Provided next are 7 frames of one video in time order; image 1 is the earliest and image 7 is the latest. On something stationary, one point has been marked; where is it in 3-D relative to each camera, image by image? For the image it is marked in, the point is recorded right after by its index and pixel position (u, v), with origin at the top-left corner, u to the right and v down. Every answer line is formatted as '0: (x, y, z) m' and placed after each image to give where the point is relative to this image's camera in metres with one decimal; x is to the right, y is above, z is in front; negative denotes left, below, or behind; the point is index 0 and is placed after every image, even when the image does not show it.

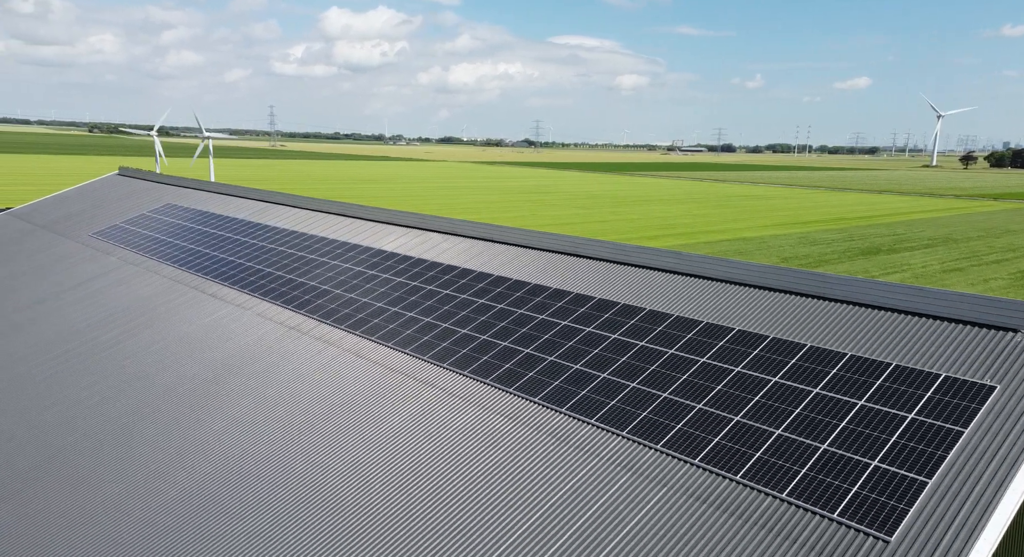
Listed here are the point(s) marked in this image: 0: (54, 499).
0: (-10.7, -5.1, +15.6) m
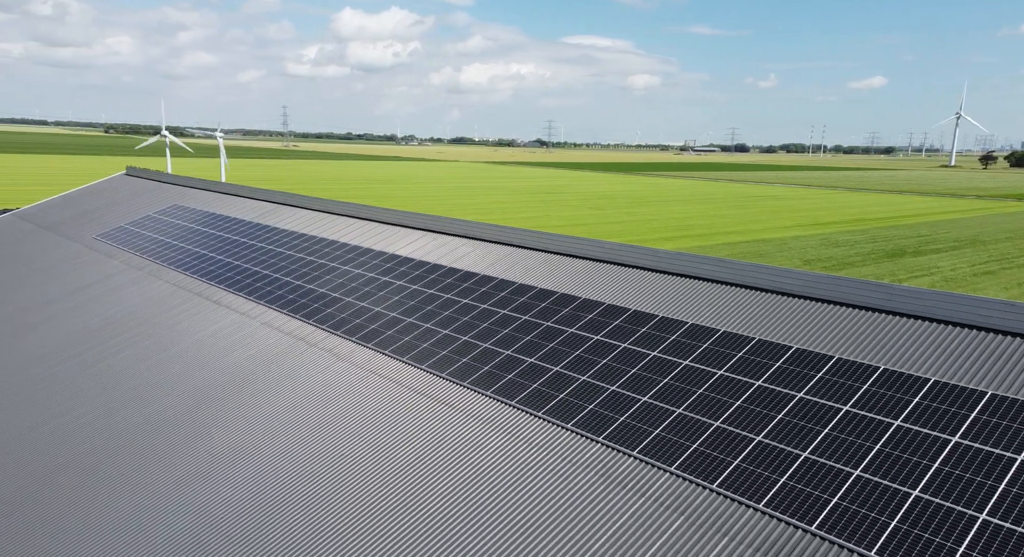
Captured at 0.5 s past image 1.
0: (-10.2, -5.3, +14.8) m
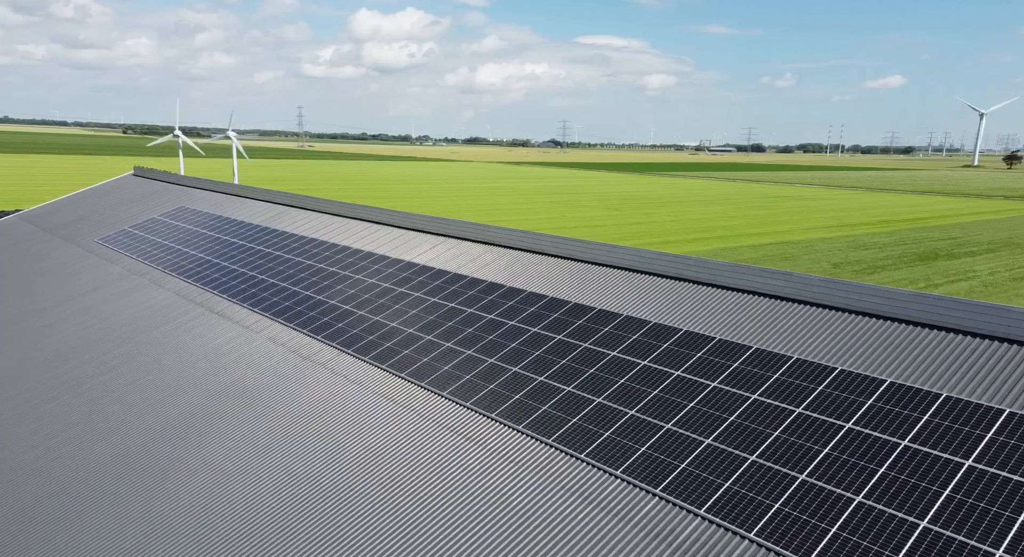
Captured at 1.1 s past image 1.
0: (-9.7, -5.4, +13.6) m
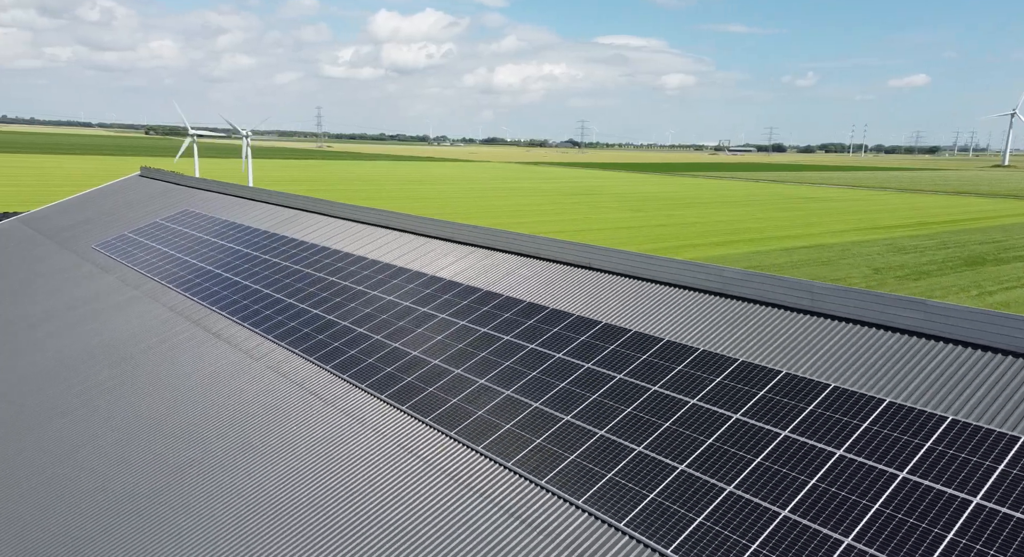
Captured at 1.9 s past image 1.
0: (-9.0, -5.7, +11.9) m
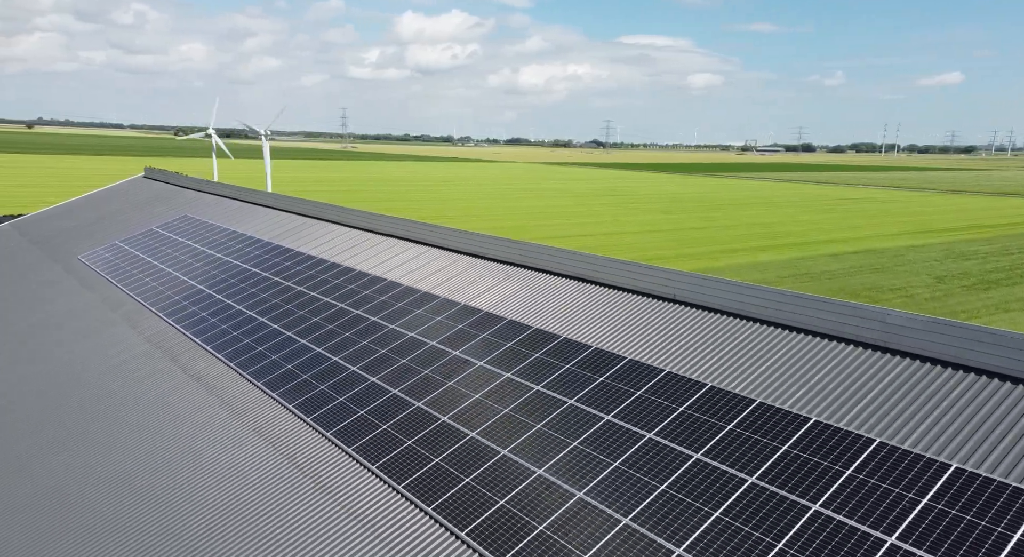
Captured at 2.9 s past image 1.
0: (-8.2, -6.1, +9.5) m
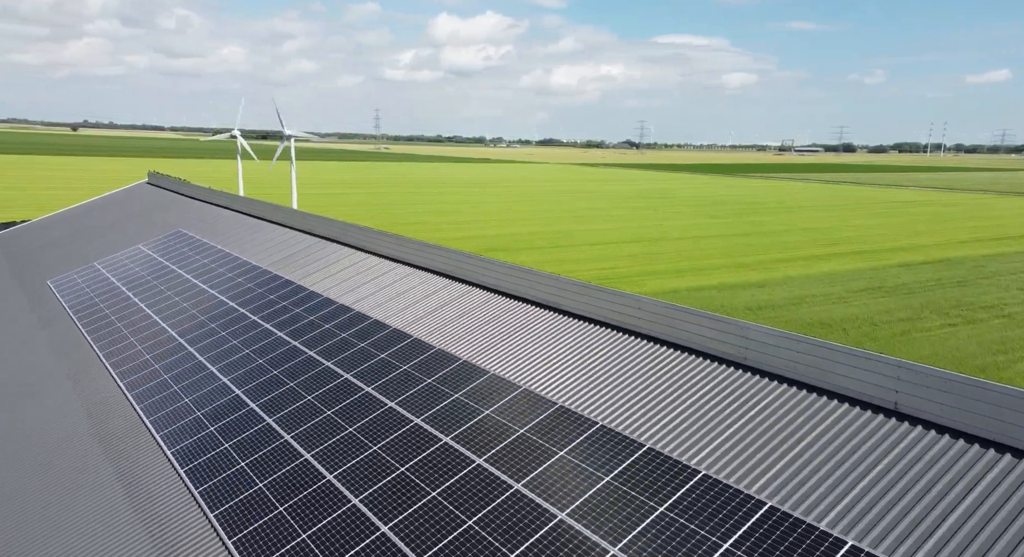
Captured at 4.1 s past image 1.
0: (-7.4, -6.8, +6.5) m
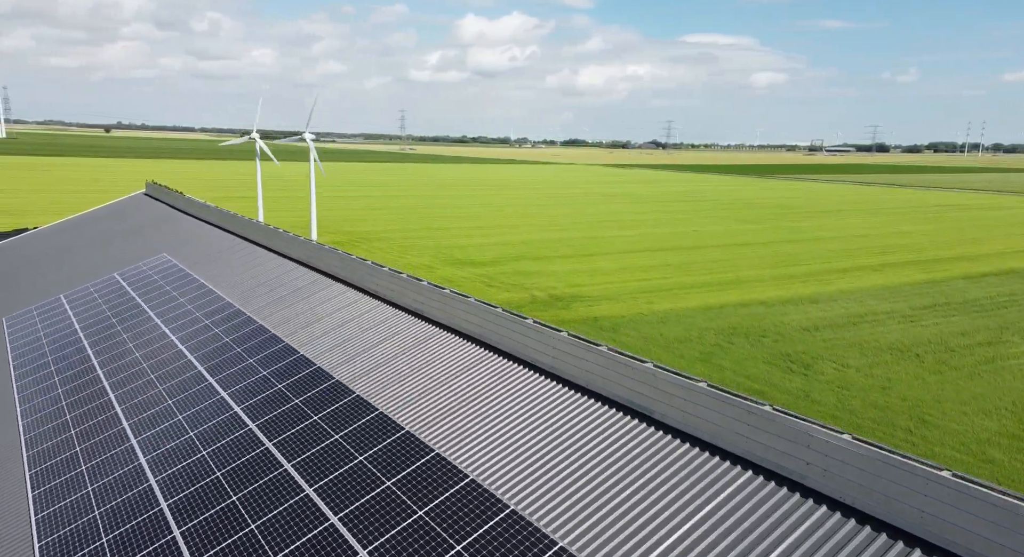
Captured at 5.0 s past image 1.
0: (-7.0, -7.4, +4.0) m
